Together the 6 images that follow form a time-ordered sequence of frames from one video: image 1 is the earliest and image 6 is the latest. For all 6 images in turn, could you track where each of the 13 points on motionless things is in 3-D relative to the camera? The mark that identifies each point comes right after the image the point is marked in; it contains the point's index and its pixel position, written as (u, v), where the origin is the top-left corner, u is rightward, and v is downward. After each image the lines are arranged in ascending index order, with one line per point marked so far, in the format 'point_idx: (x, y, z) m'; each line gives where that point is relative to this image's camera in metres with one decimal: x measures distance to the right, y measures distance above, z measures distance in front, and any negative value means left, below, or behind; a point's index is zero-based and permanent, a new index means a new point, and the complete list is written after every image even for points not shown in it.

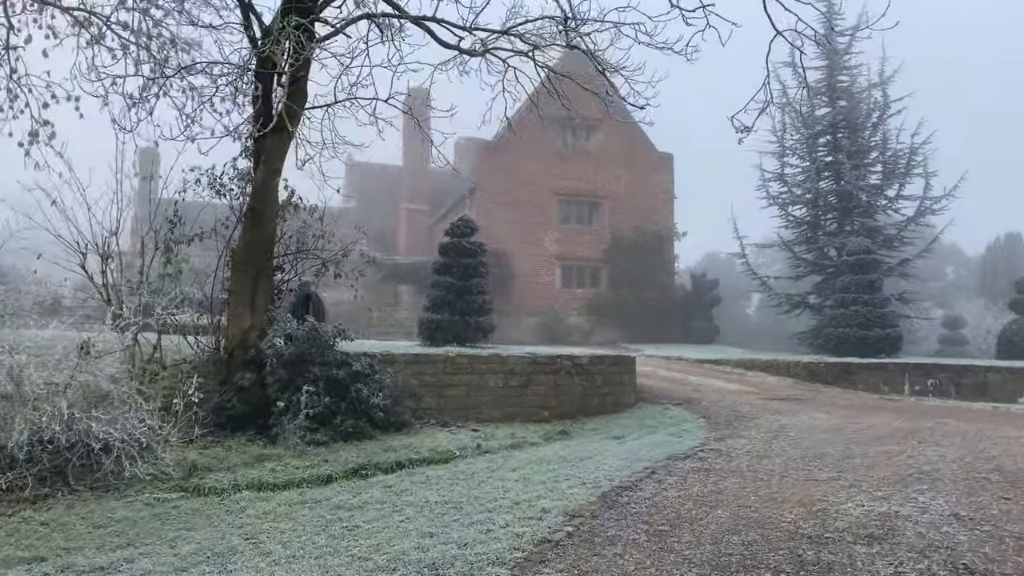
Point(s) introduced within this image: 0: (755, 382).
0: (+3.4, -1.4, +11.9) m
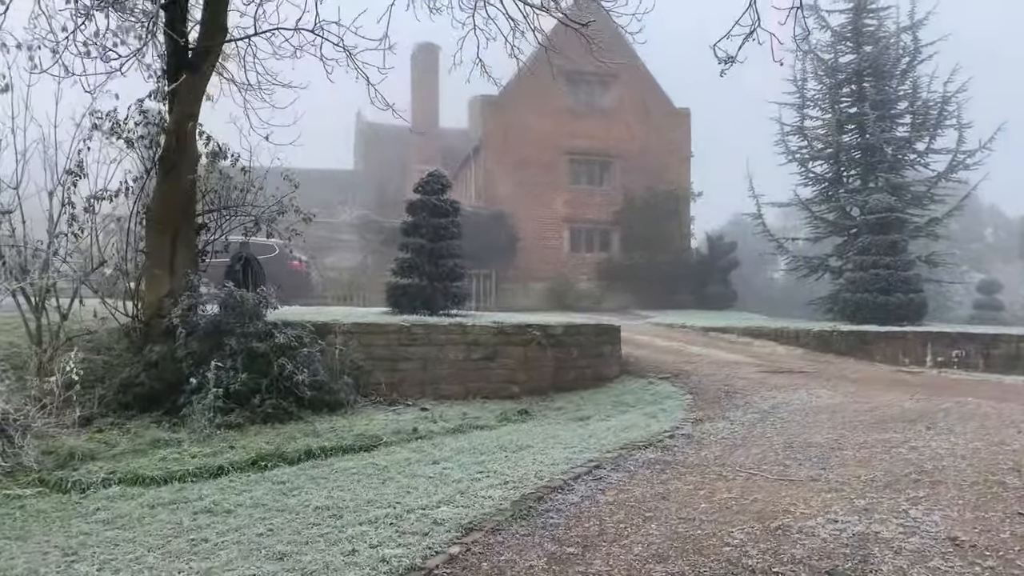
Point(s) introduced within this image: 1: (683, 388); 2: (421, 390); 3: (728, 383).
0: (+3.2, -0.9, +10.9) m
1: (+1.6, -1.0, +8.0) m
2: (-0.8, -0.9, +7.6) m
3: (+2.1, -0.9, +8.2) m
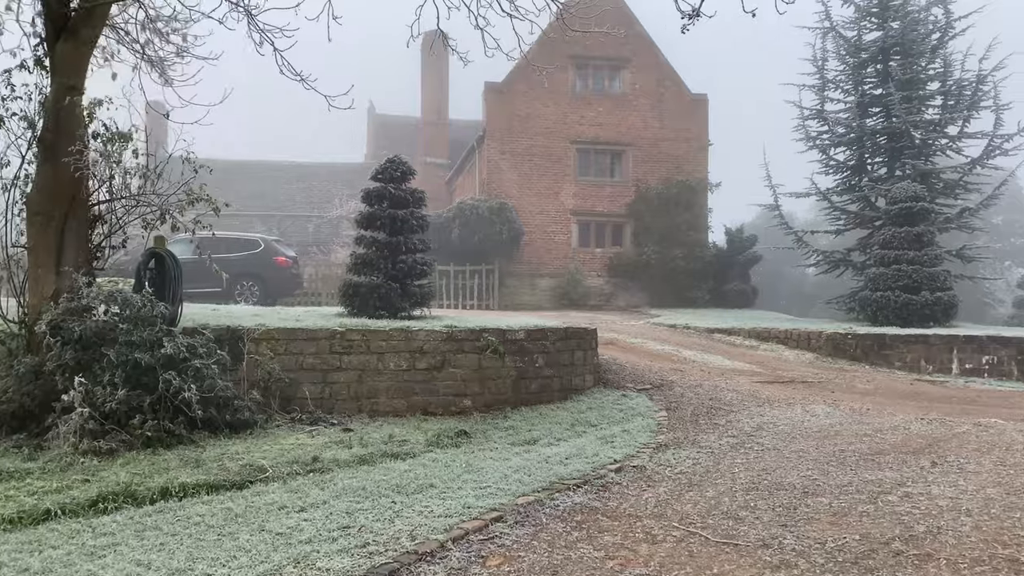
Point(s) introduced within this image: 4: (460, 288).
0: (+2.9, -0.8, +9.8) m
1: (+1.2, -1.0, +7.0) m
2: (-1.2, -0.9, +6.6) m
3: (+1.7, -0.9, +7.2) m
4: (-1.2, 0.0, +18.8) m
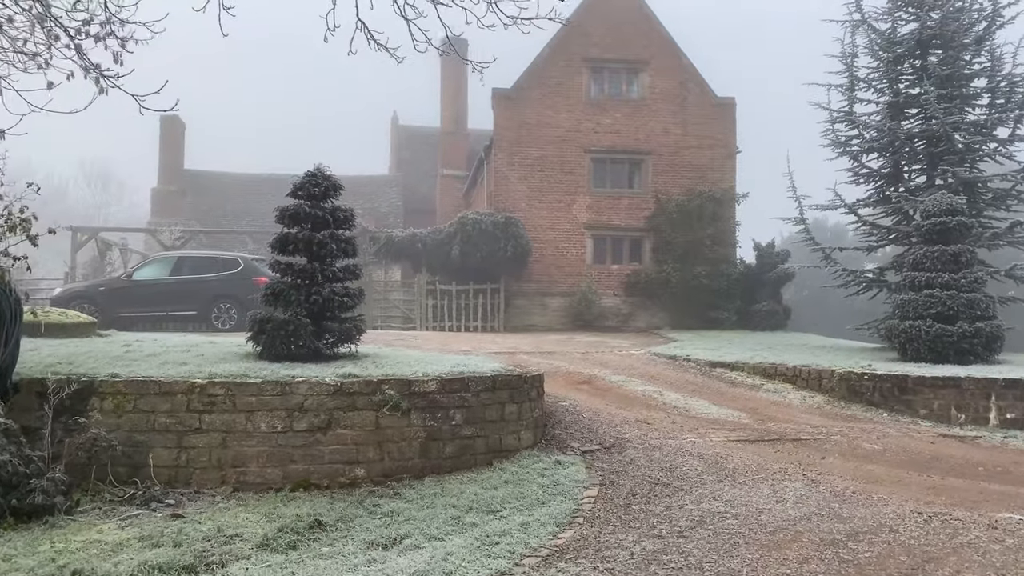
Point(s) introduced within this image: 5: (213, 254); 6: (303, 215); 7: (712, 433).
0: (+2.5, -1.2, +8.3) m
1: (+0.6, -1.2, +5.6) m
2: (-1.9, -1.2, +5.5) m
3: (+1.1, -1.2, +5.8) m
4: (-1.1, -0.4, +17.6) m
5: (-5.3, +0.6, +14.8) m
6: (-1.8, +0.6, +7.4) m
7: (+1.6, -1.2, +6.9) m
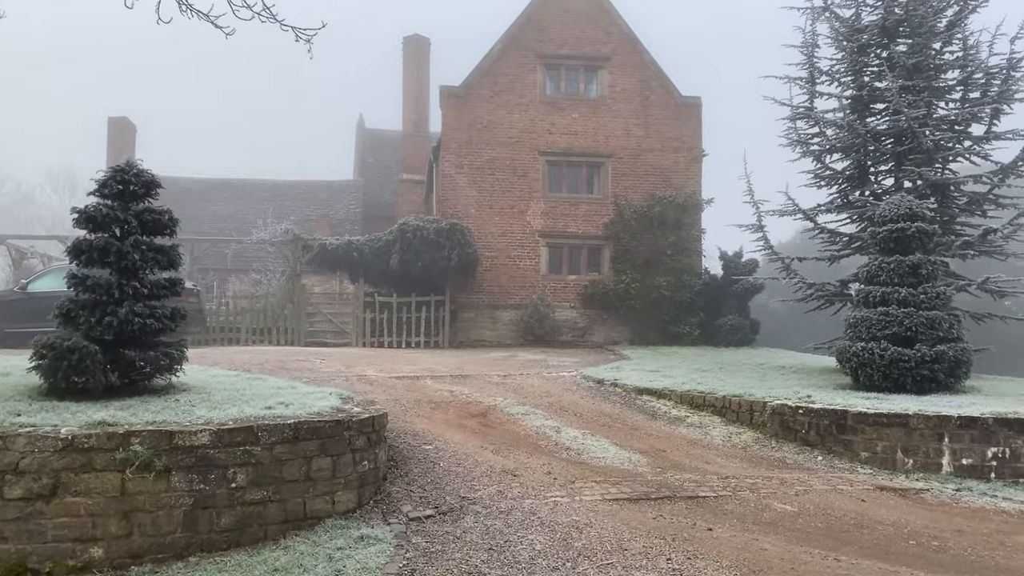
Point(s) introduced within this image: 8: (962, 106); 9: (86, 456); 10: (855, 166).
0: (+1.3, -1.3, +7.0) m
1: (-0.5, -1.4, +4.3) m
2: (-3.0, -1.3, +4.2) m
3: (0.0, -1.4, +4.5) m
4: (-2.1, -0.7, +16.3) m
5: (-6.4, +0.4, +13.5) m
6: (-2.9, +0.5, +6.1) m
7: (+0.5, -1.3, +5.6) m
8: (+6.0, +2.4, +11.2) m
9: (-2.2, -0.9, +4.4) m
10: (+4.8, +1.7, +11.8) m
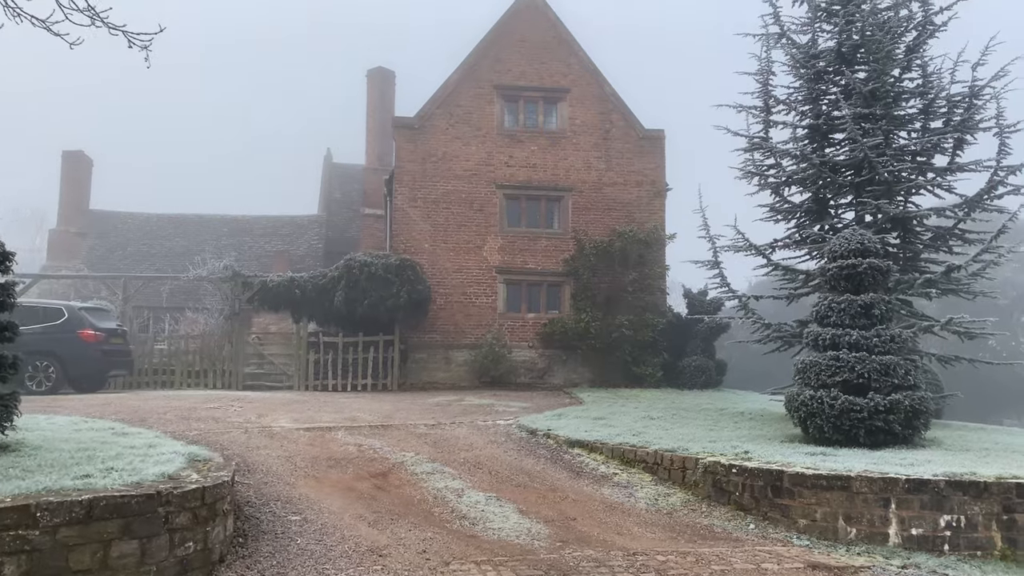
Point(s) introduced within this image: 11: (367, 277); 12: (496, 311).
0: (+0.5, -1.6, +6.1) m
1: (-1.3, -1.6, +3.5) m
2: (-3.8, -1.5, +3.3) m
3: (-0.8, -1.6, +3.6) m
4: (-3.0, -1.4, +15.4) m
5: (-7.2, -0.2, +12.7) m
6: (-3.7, +0.2, +5.3) m
7: (-0.3, -1.6, +4.7) m
8: (+5.2, +1.9, +10.6) m
9: (-3.0, -1.1, +3.5) m
10: (+4.0, +1.2, +11.1) m
11: (-2.6, +0.2, +15.4) m
12: (-0.3, -0.5, +16.7) m
